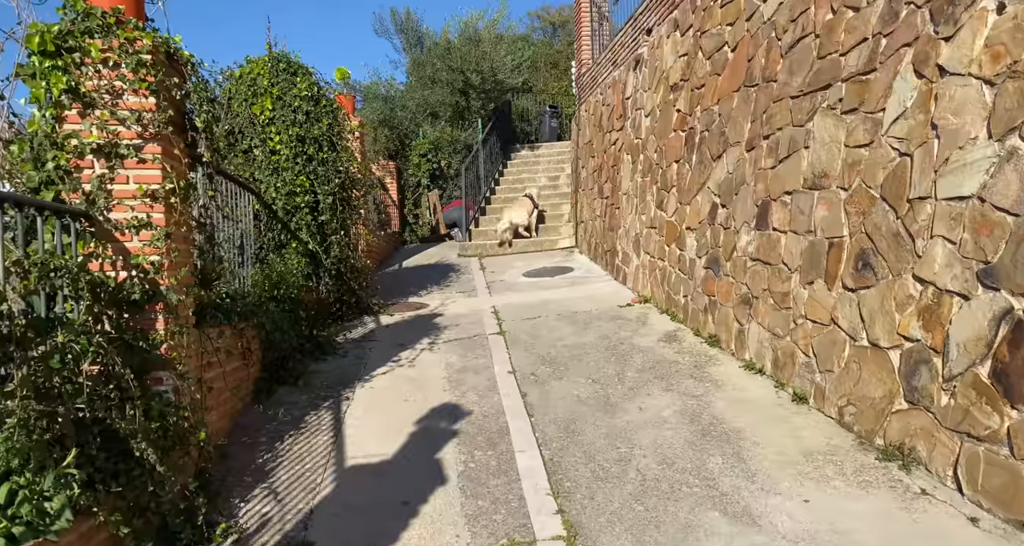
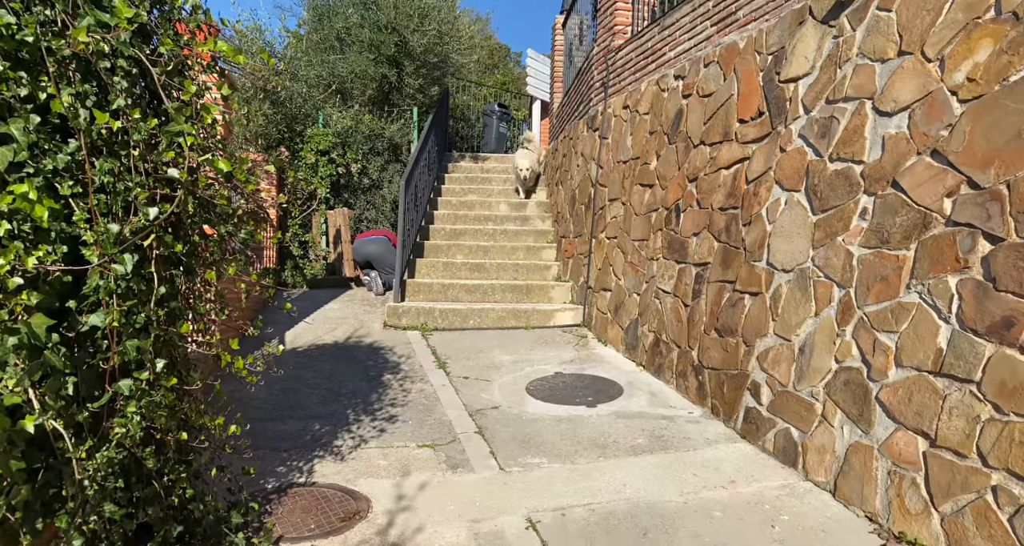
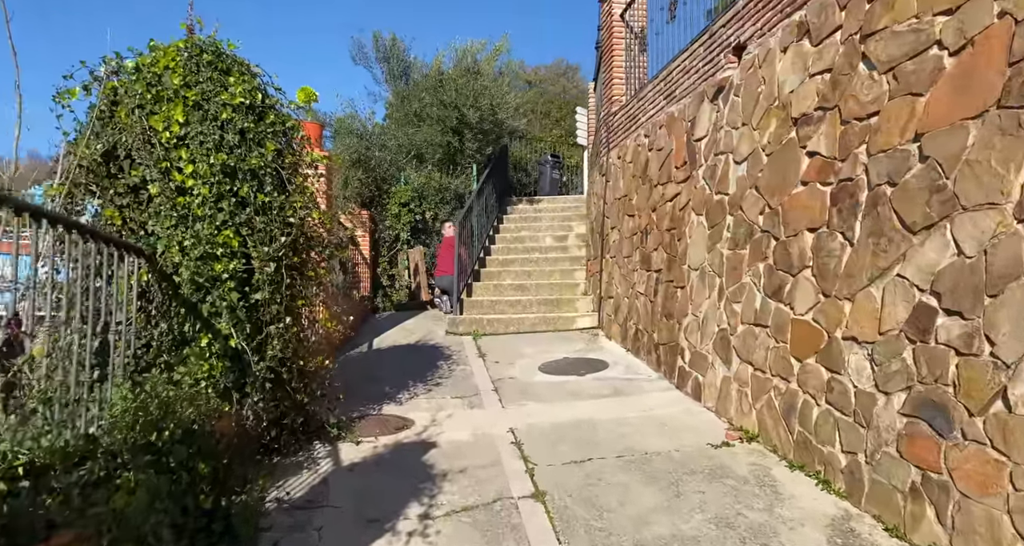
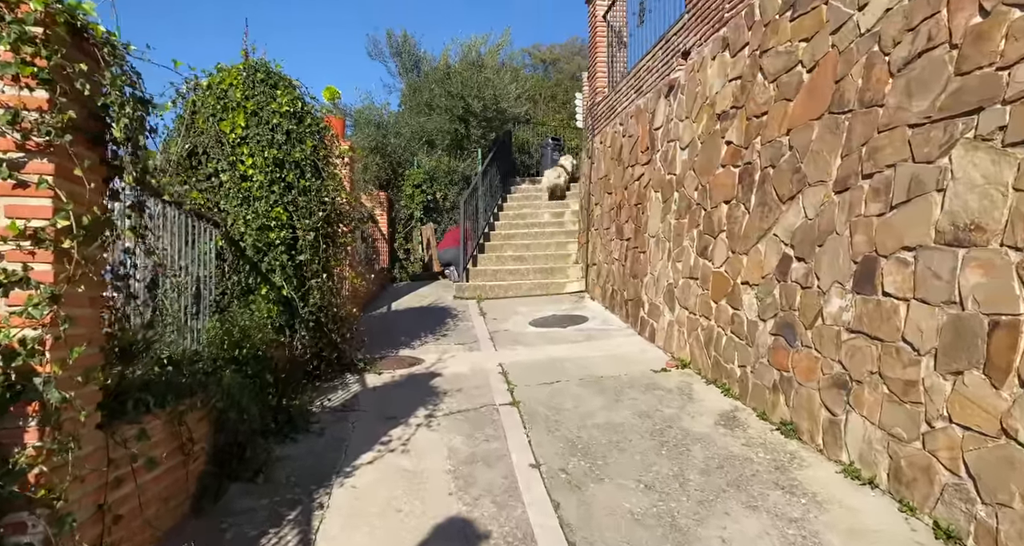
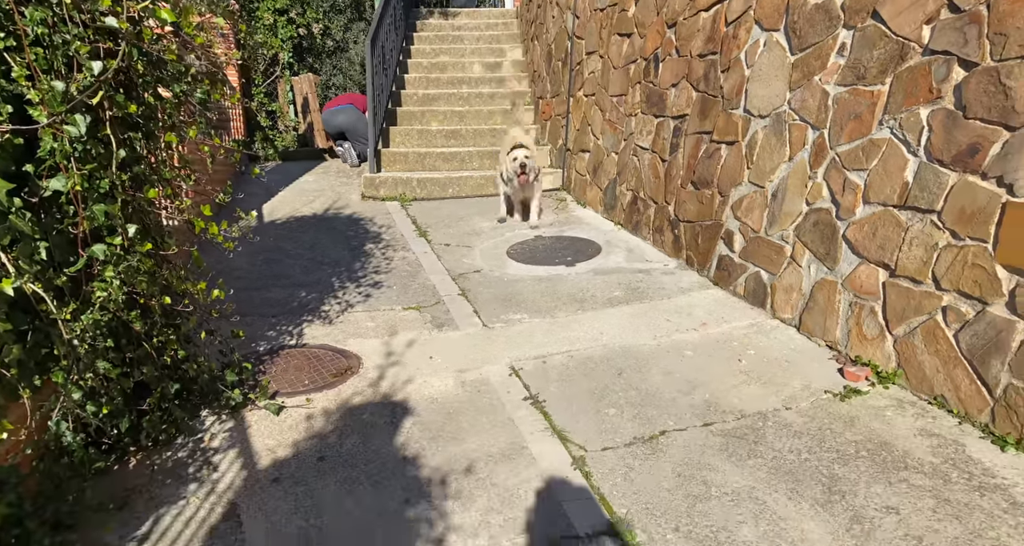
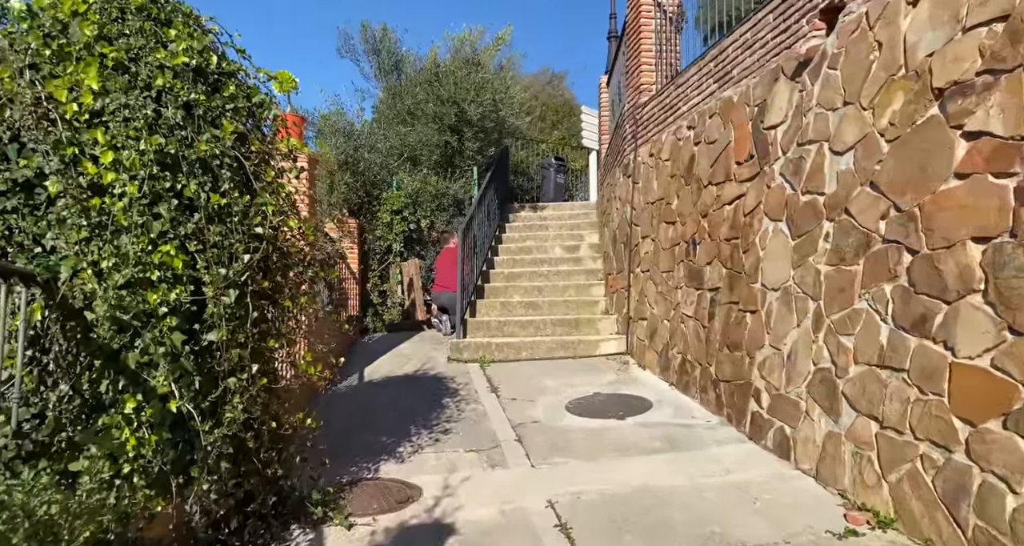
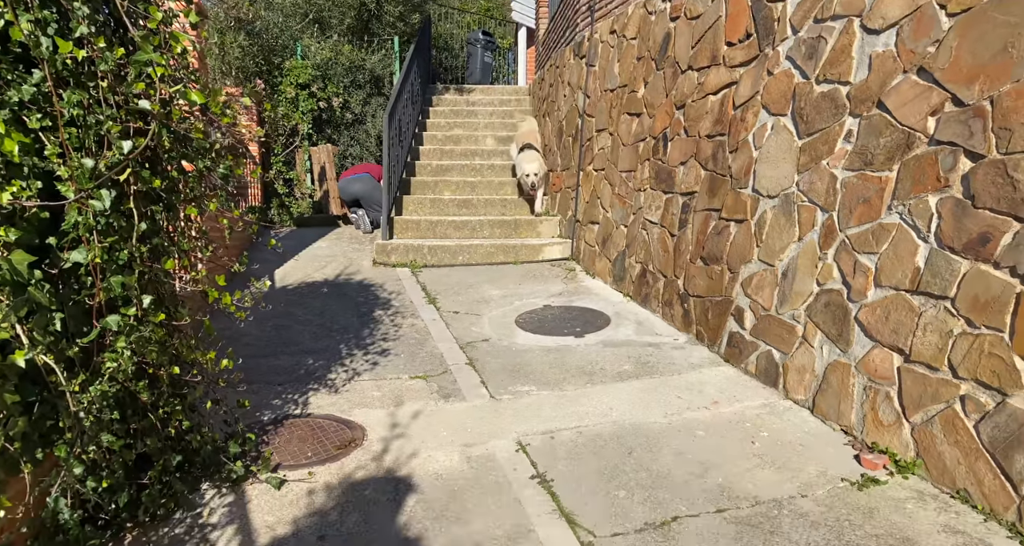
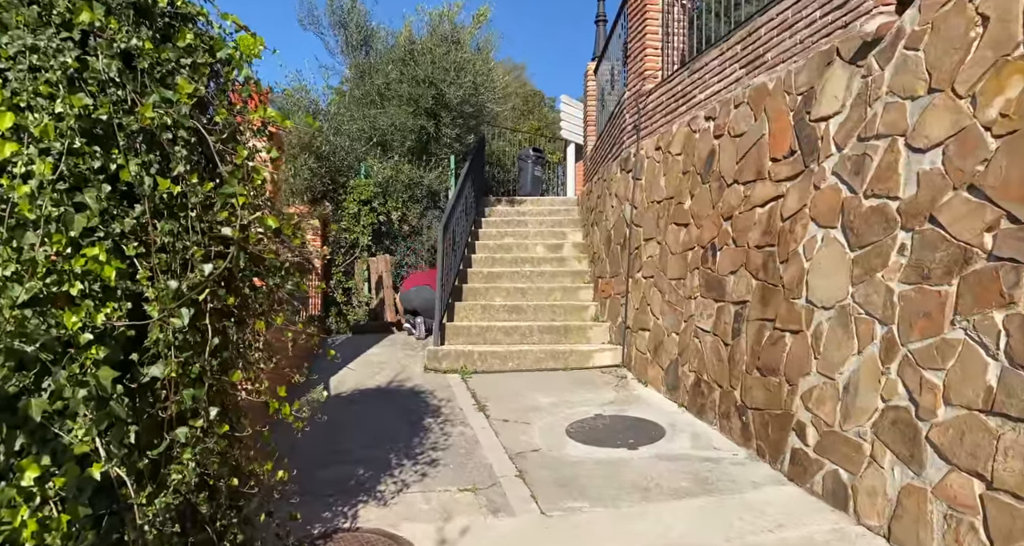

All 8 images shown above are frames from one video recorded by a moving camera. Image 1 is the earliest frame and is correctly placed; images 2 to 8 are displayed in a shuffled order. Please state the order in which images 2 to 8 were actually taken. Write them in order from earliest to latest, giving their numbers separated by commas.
4, 3, 6, 8, 2, 7, 5
